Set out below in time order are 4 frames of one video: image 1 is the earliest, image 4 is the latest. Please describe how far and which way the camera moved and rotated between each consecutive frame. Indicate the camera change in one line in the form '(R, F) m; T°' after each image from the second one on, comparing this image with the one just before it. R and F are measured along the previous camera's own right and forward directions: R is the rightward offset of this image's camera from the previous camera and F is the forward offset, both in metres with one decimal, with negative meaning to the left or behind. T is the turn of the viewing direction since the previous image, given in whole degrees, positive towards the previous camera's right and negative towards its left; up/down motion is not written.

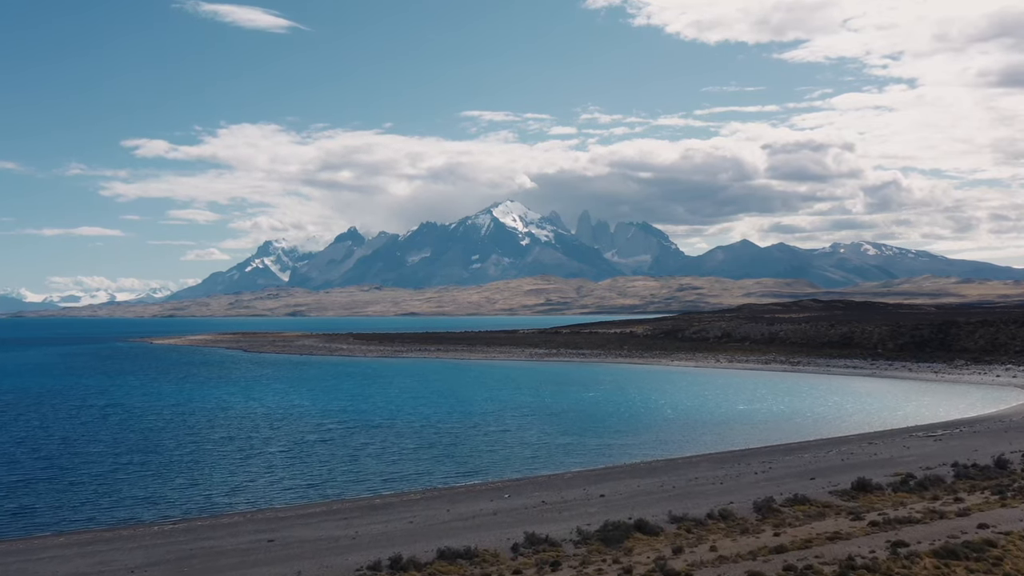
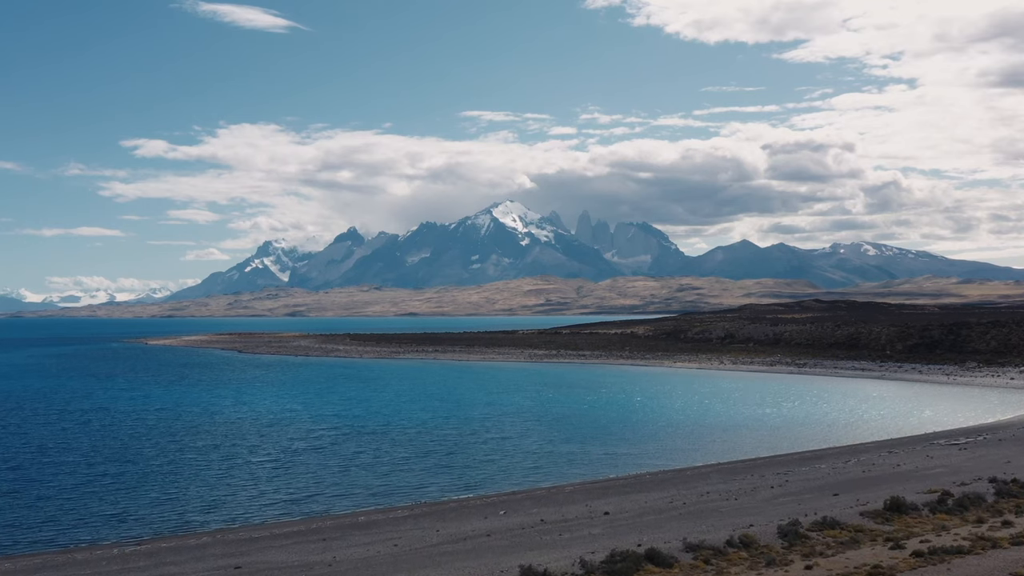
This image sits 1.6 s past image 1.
(+0.1, +1.9) m; 0°
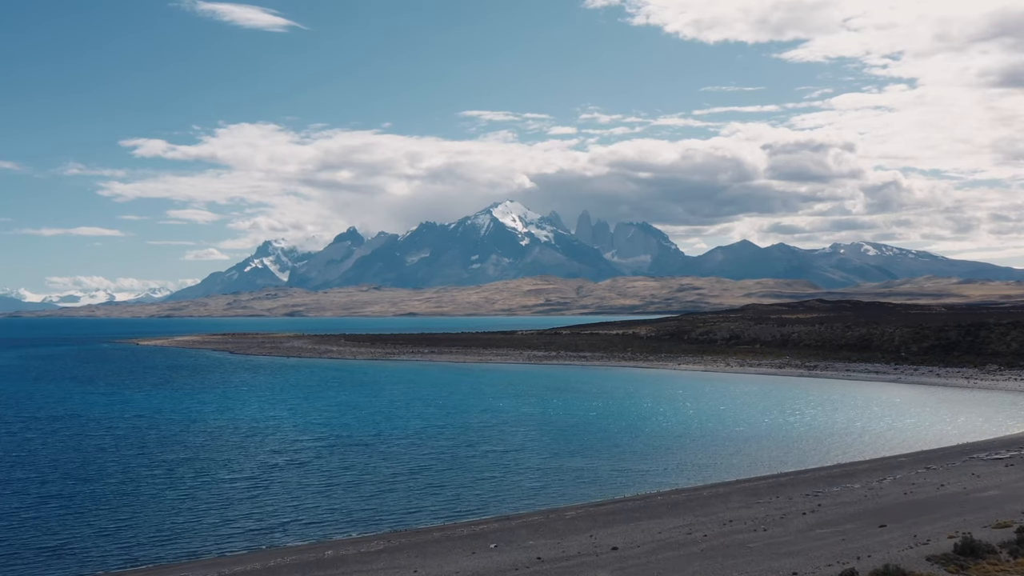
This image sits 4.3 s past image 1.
(+0.1, +3.1) m; 0°
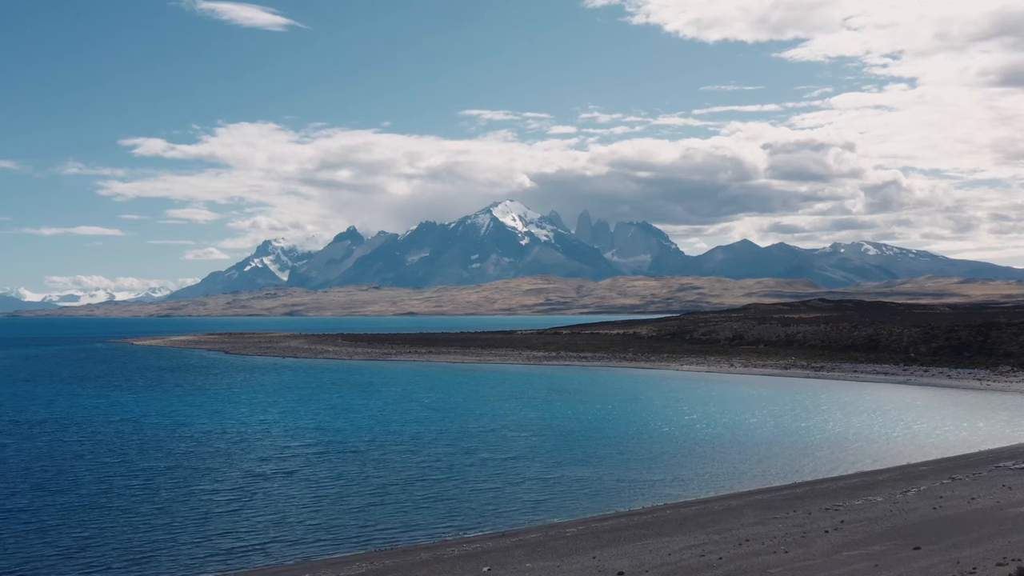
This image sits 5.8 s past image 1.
(+0.1, +1.8) m; 0°
